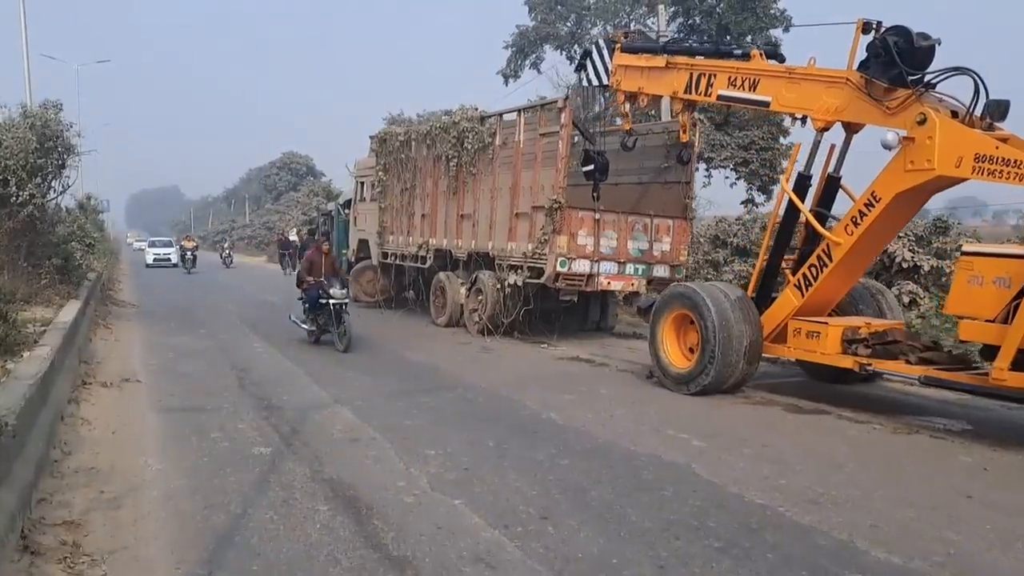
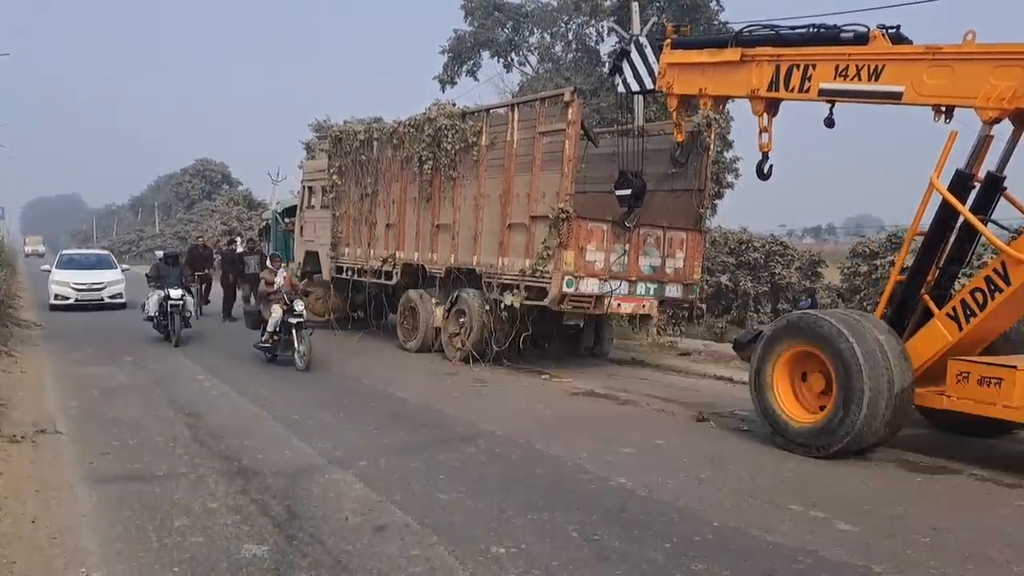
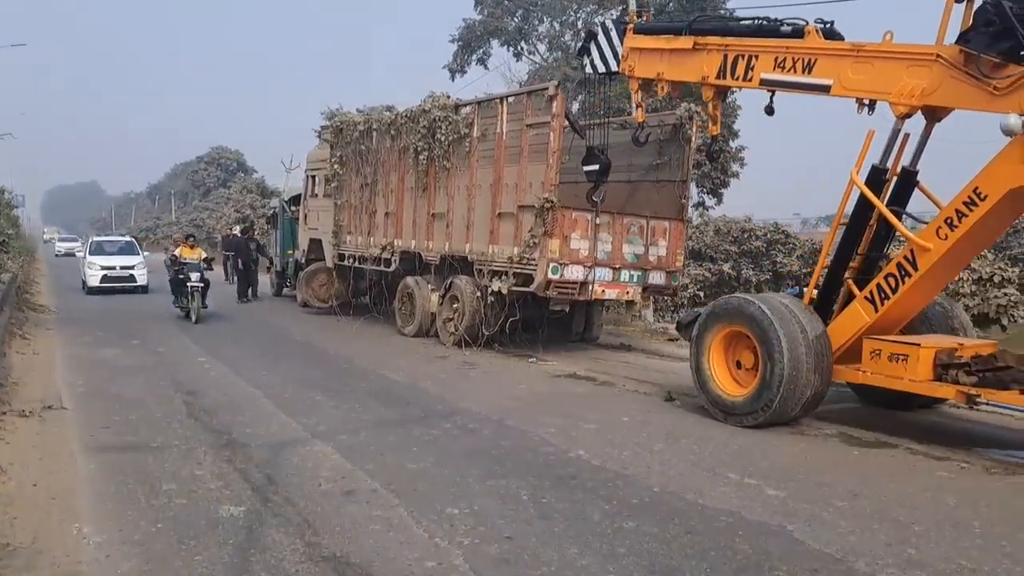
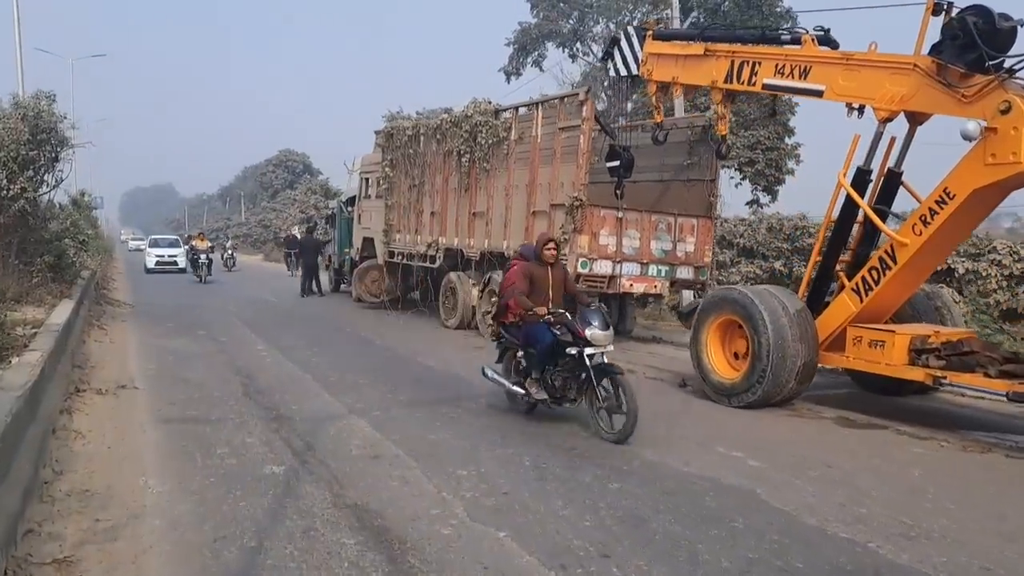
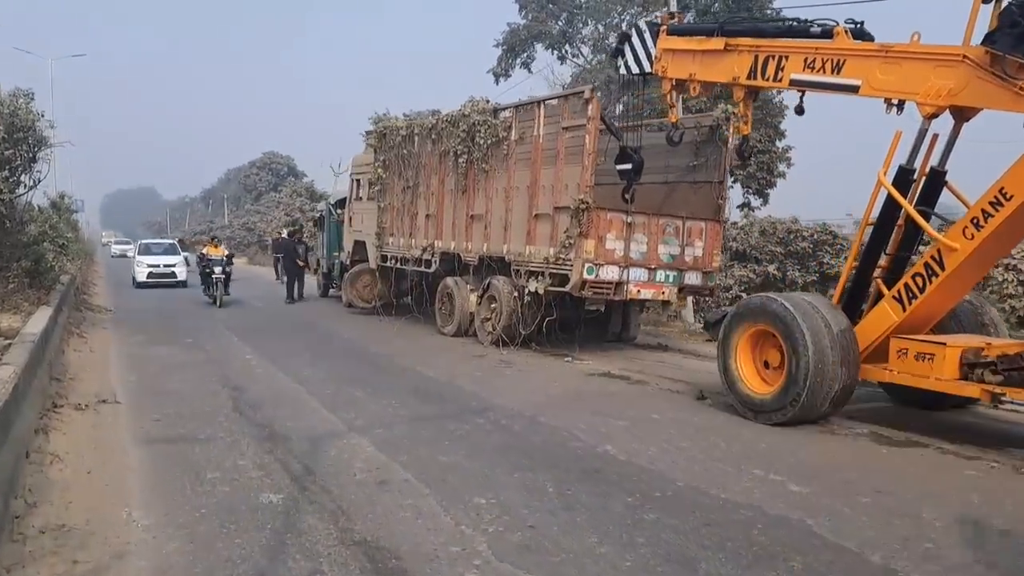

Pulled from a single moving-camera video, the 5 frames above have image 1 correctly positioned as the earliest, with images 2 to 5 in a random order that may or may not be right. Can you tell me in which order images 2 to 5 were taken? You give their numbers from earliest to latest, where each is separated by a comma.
4, 5, 3, 2
